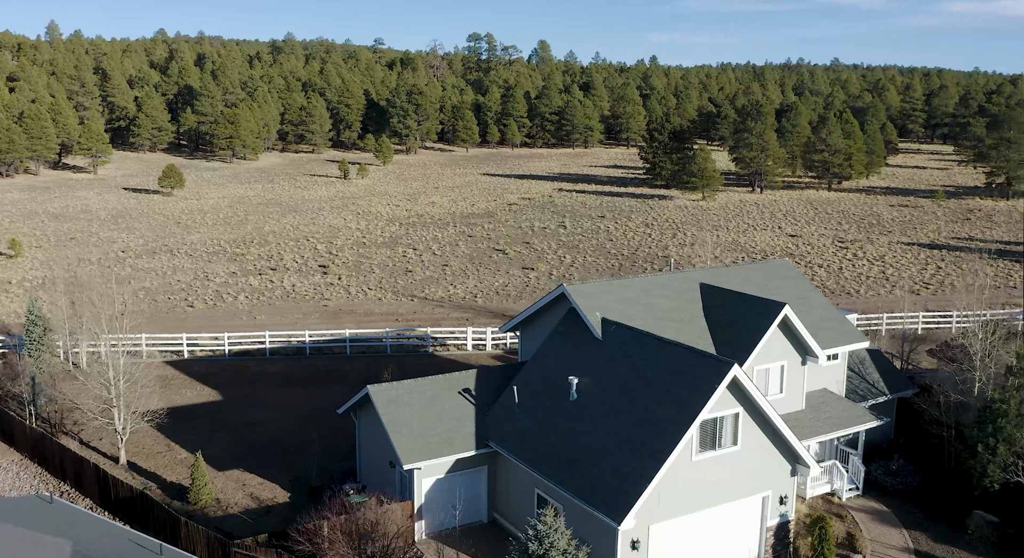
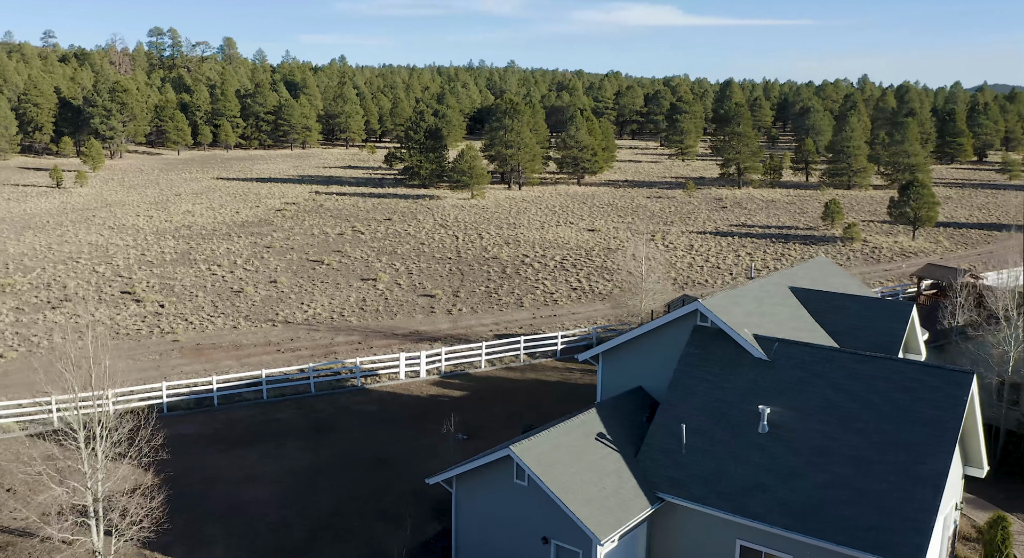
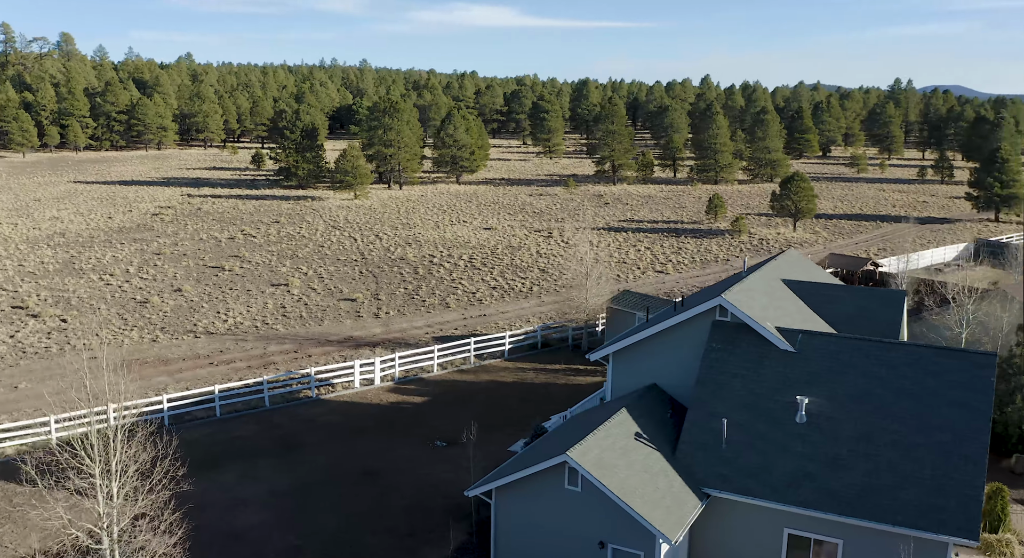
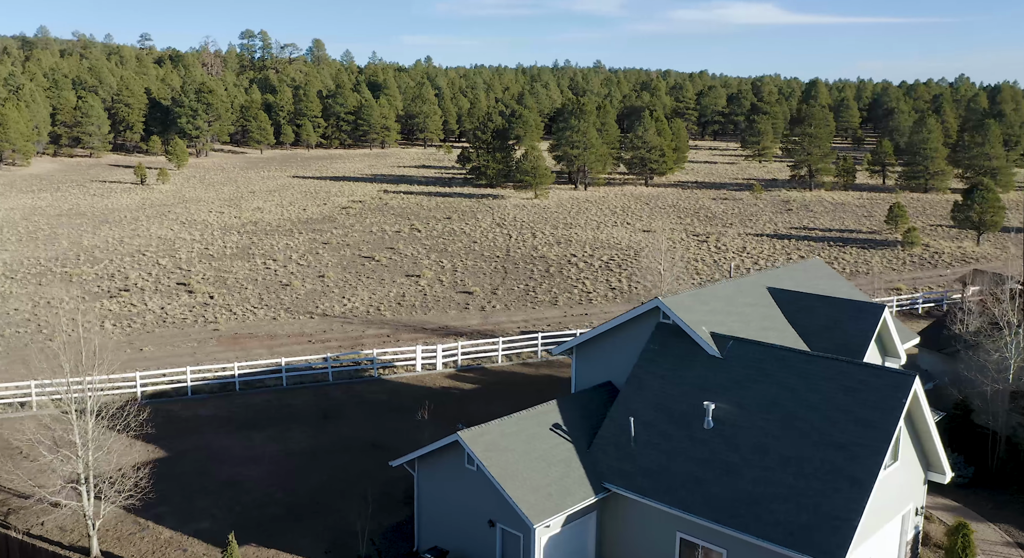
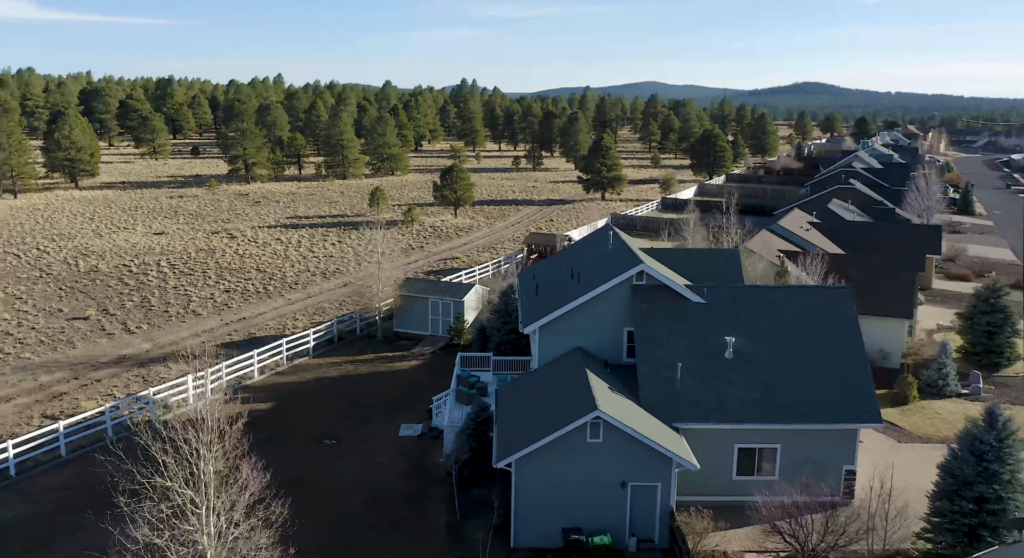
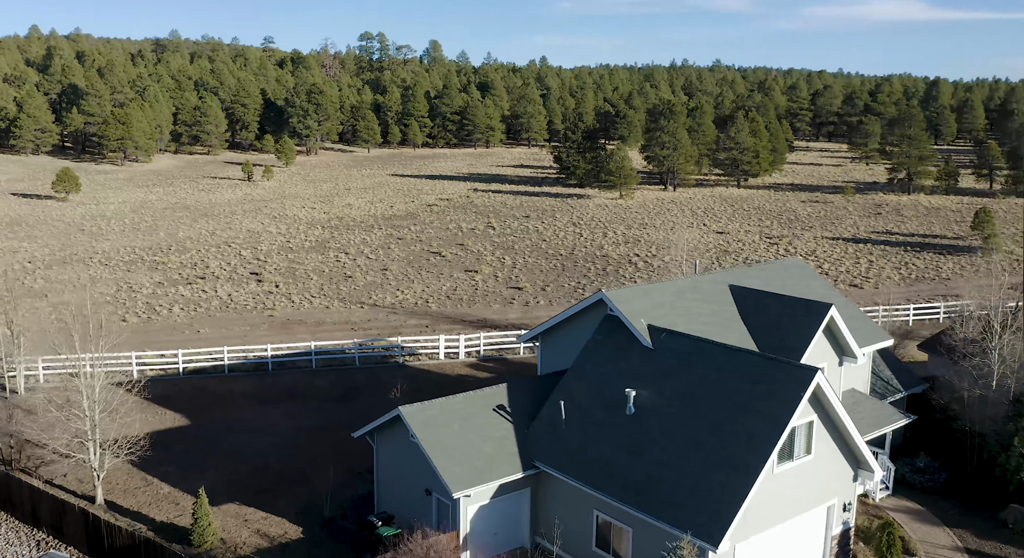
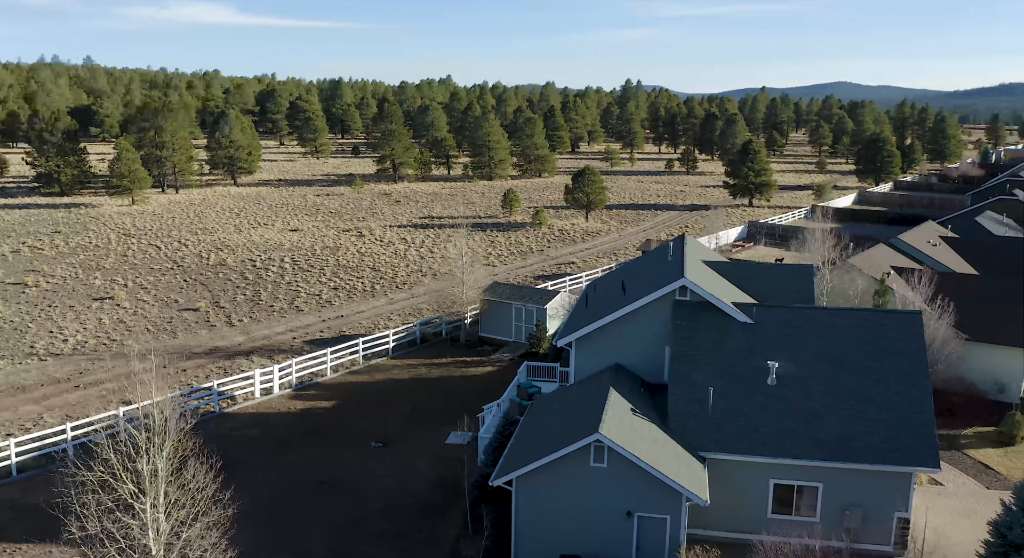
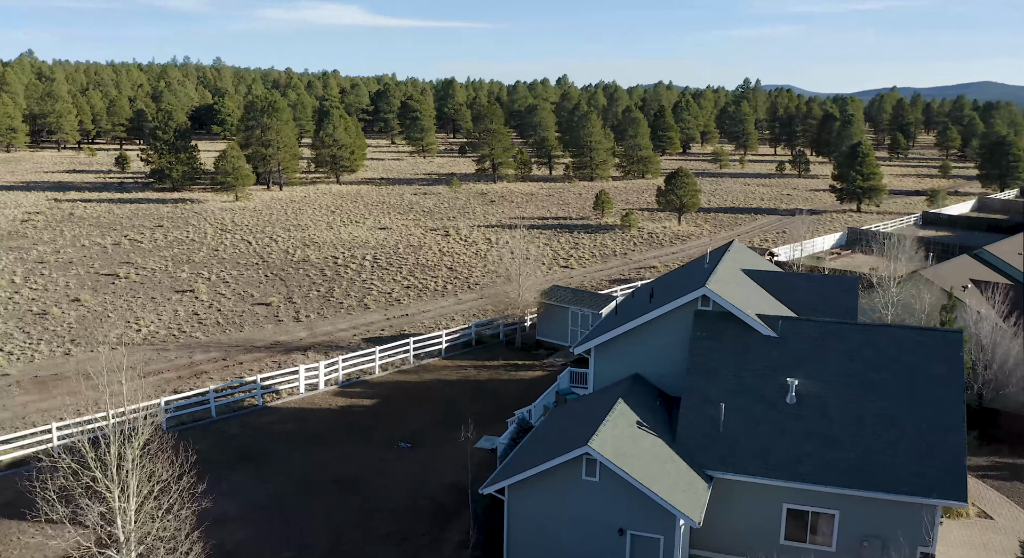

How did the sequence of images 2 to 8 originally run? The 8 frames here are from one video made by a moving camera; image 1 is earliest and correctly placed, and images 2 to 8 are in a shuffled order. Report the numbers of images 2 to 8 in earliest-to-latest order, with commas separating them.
6, 4, 2, 3, 8, 7, 5
